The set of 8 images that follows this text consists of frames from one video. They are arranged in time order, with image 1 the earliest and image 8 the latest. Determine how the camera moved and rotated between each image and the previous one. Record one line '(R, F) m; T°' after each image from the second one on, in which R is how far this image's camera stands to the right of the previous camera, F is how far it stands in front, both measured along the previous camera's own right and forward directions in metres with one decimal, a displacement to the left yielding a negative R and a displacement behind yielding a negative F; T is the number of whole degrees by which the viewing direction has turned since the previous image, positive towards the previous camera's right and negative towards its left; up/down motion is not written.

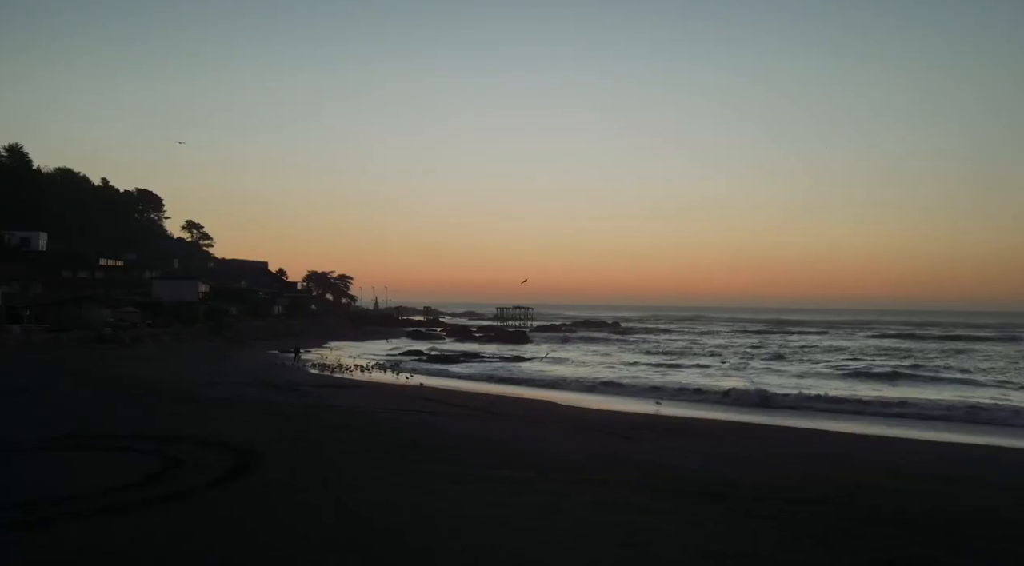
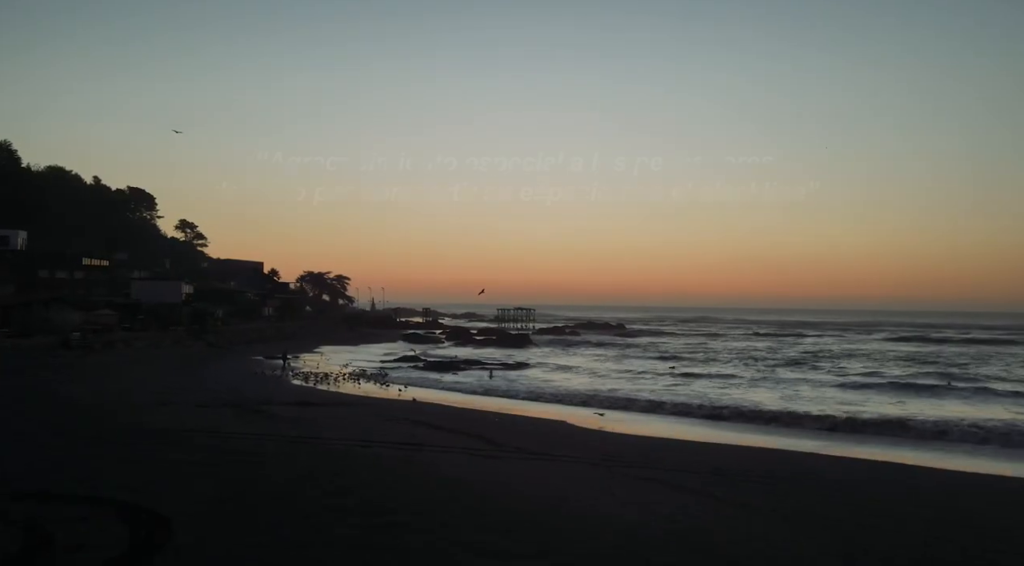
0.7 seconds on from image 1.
(-0.2, +3.1) m; 0°
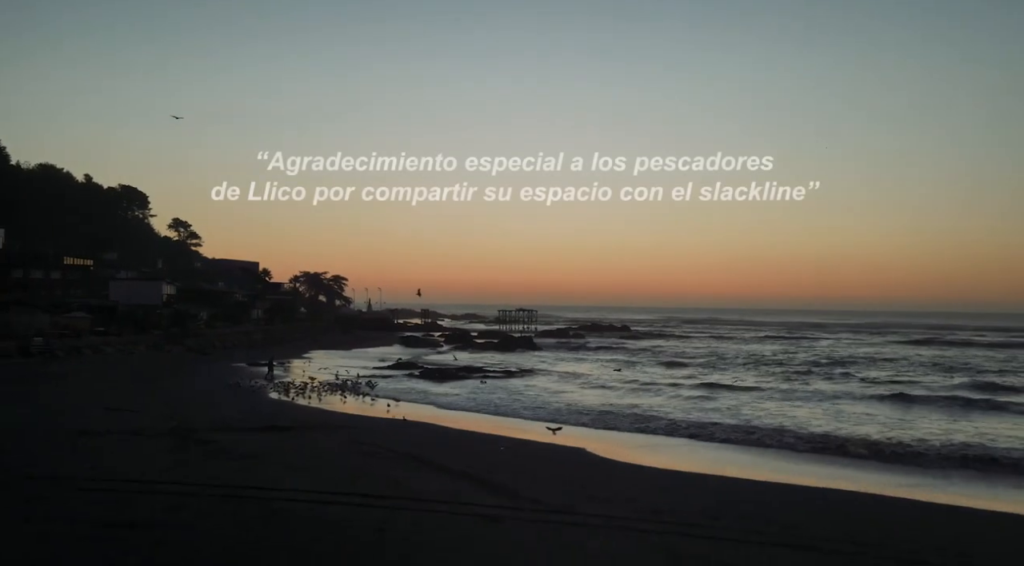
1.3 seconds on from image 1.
(-0.2, +3.2) m; 0°
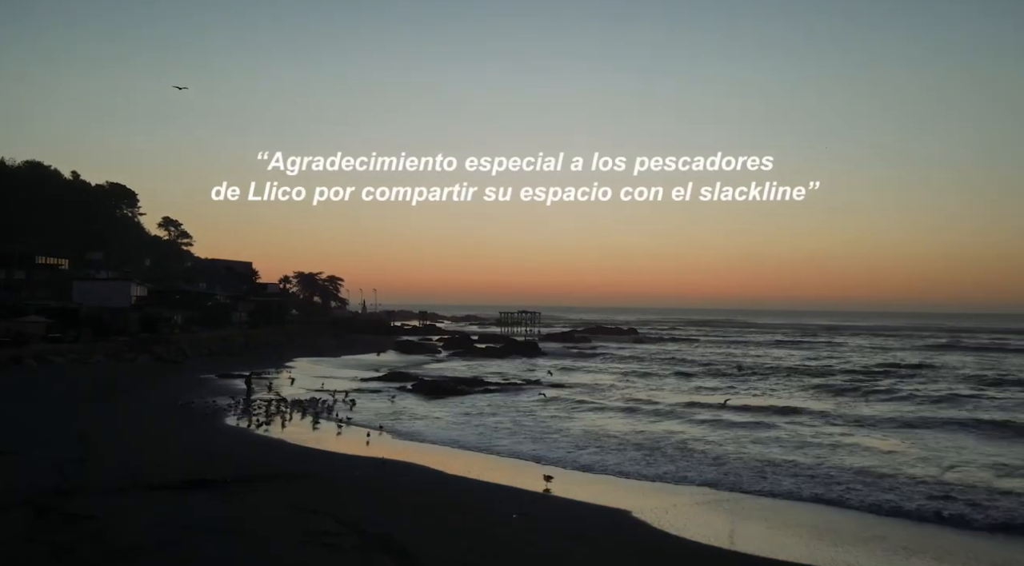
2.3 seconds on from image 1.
(-0.2, +4.4) m; 0°
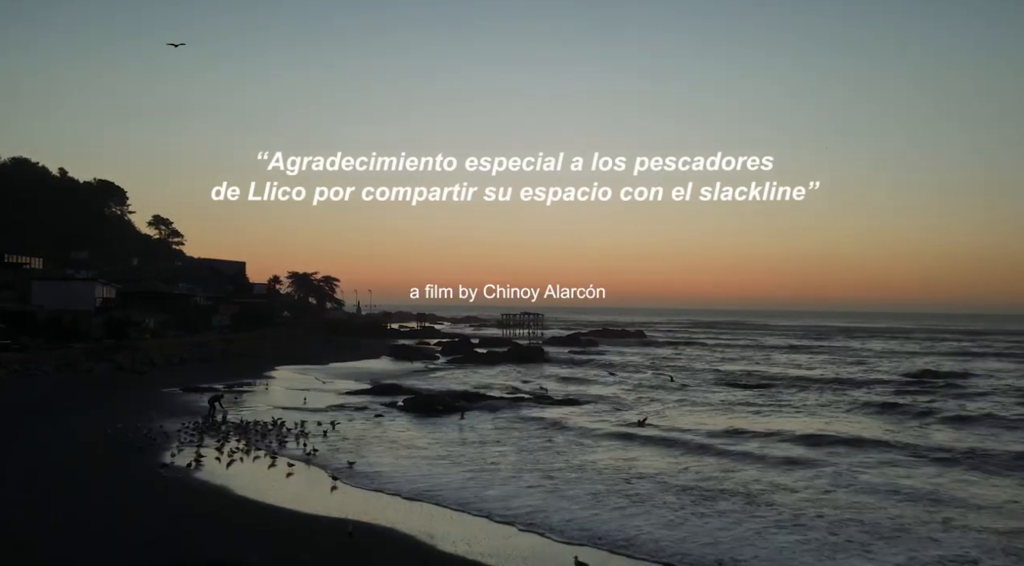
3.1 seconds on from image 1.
(-0.2, +4.1) m; 0°
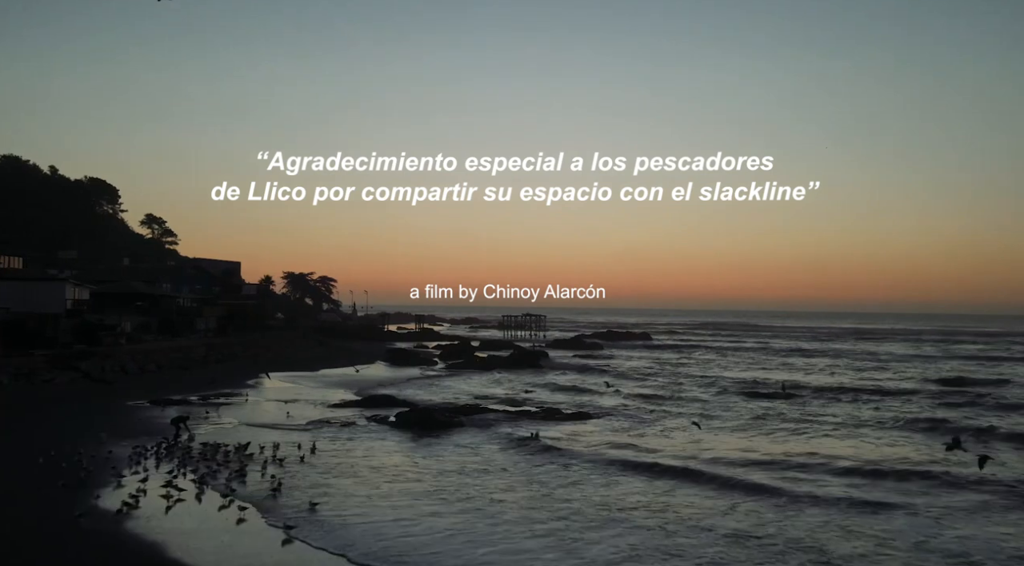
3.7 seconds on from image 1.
(-0.2, +2.9) m; 0°
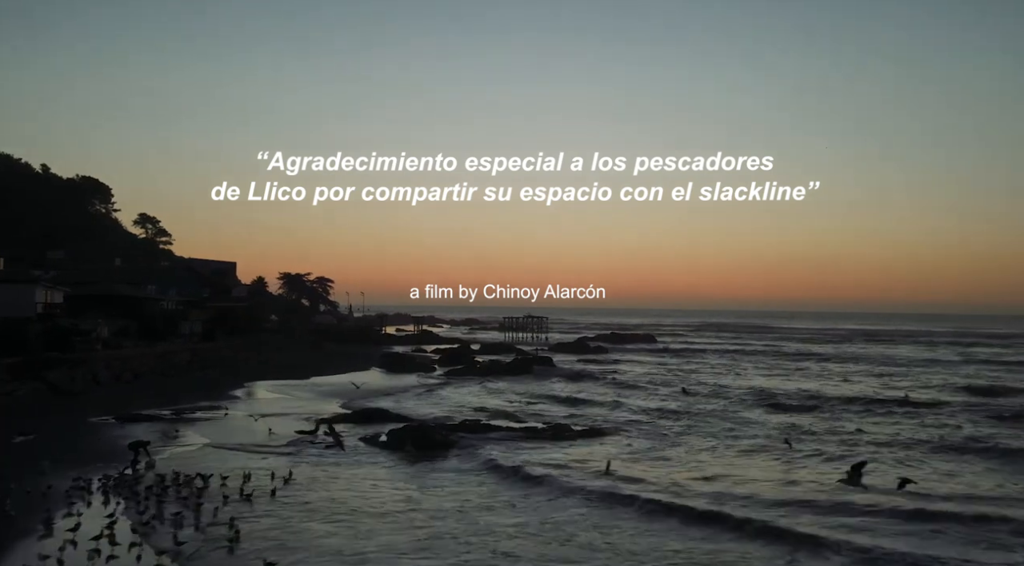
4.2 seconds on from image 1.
(-0.1, +2.5) m; 0°
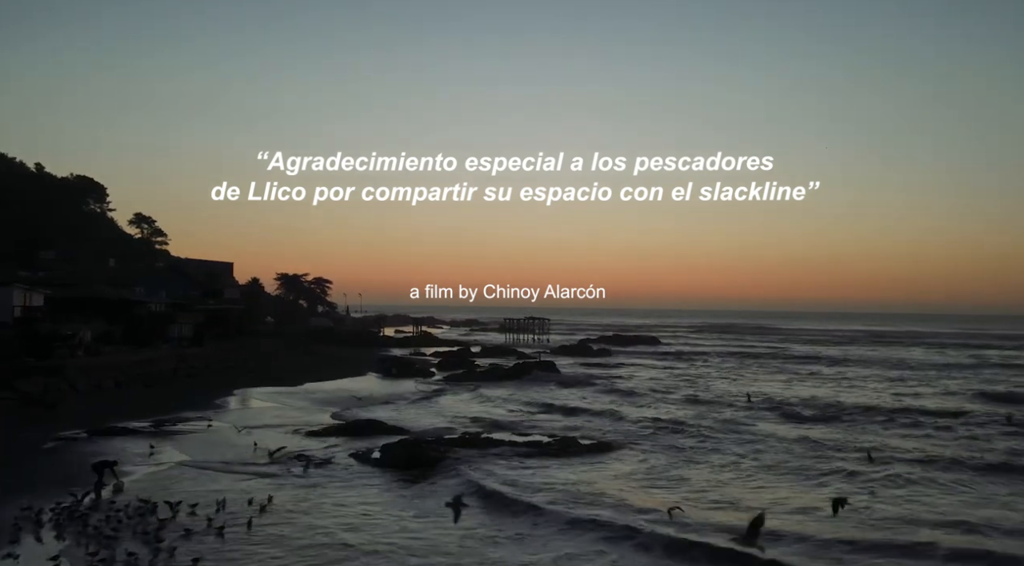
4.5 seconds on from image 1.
(-0.1, +1.7) m; 0°
